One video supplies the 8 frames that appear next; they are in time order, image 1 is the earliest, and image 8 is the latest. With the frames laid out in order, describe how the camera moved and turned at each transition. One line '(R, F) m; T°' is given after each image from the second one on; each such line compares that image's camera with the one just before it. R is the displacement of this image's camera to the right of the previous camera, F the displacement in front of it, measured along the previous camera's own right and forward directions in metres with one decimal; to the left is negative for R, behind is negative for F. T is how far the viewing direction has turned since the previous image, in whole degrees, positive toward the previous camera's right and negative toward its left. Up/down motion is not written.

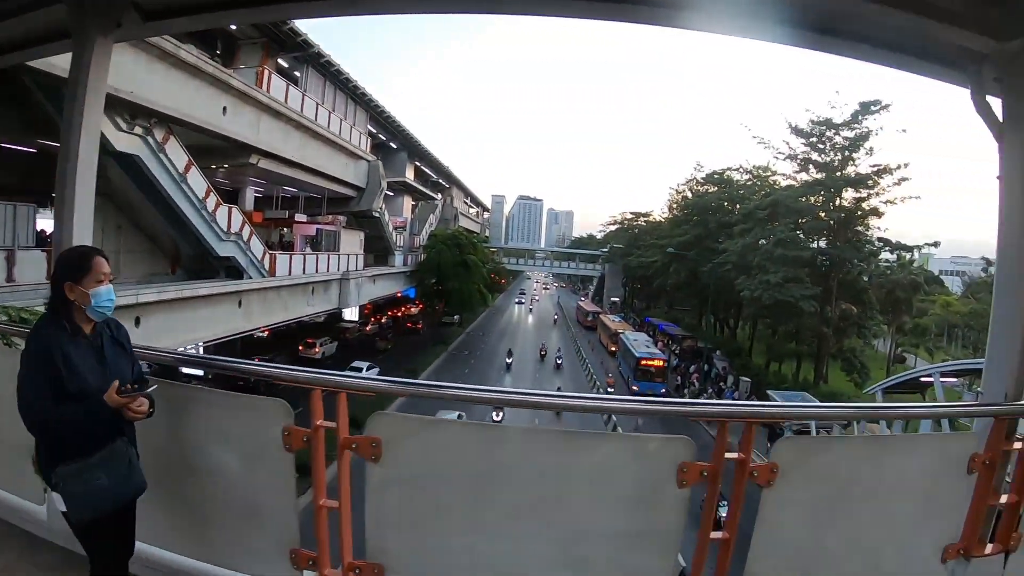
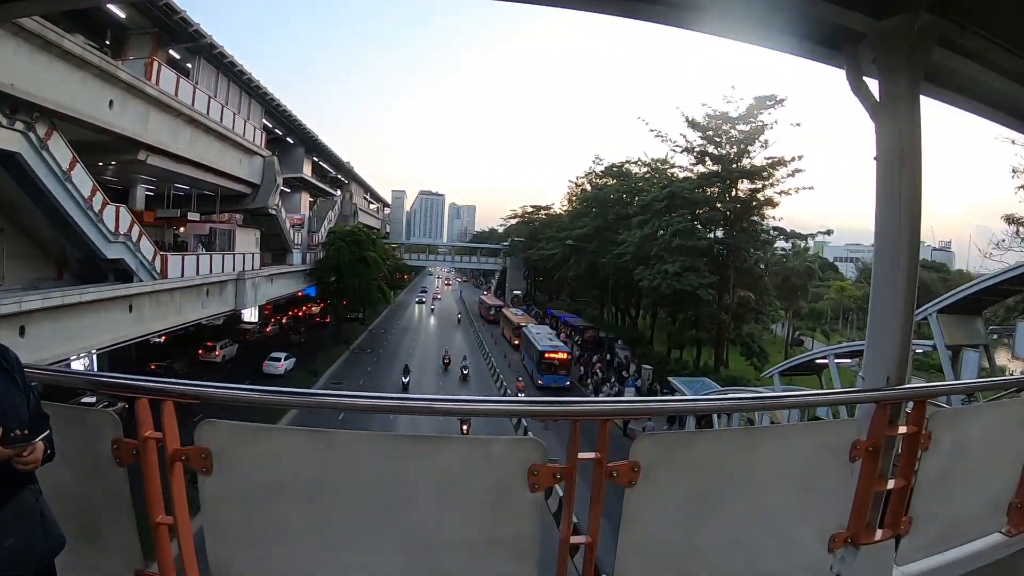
(-0.1, +0.3) m; +9°
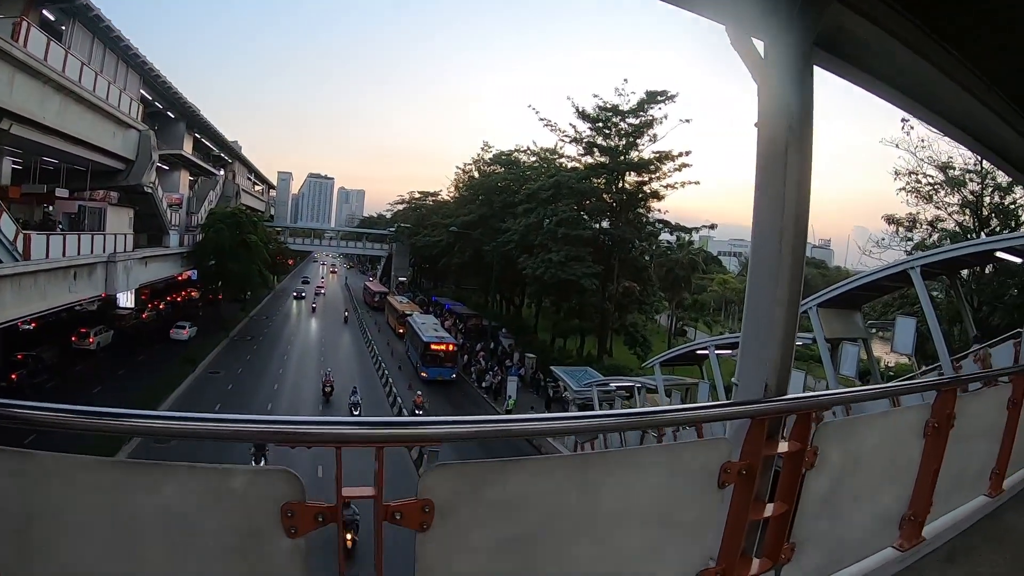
(-0.1, +0.5) m; +11°
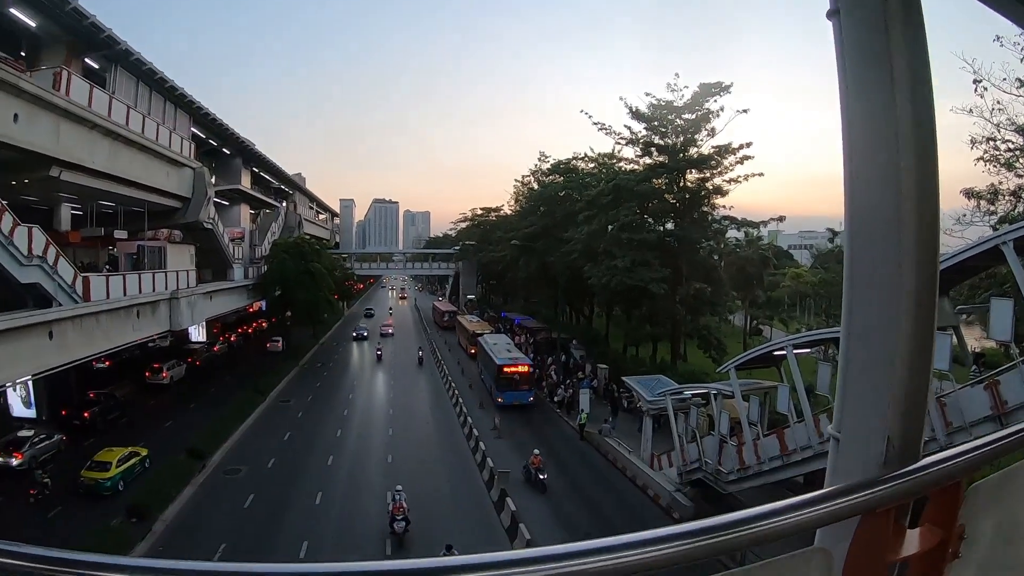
(+0.1, +0.5) m; -6°
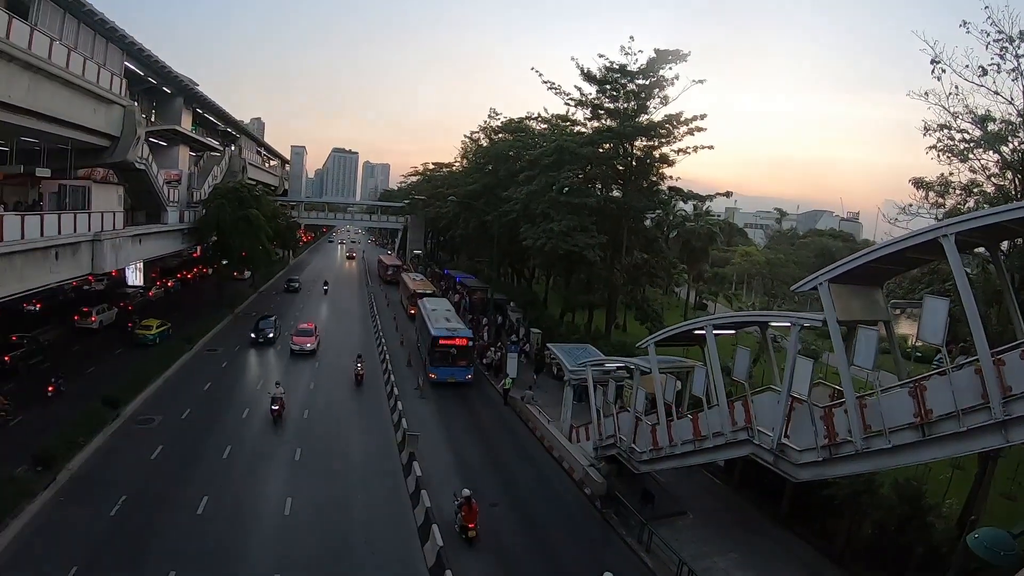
(+0.1, 0.0) m; +5°
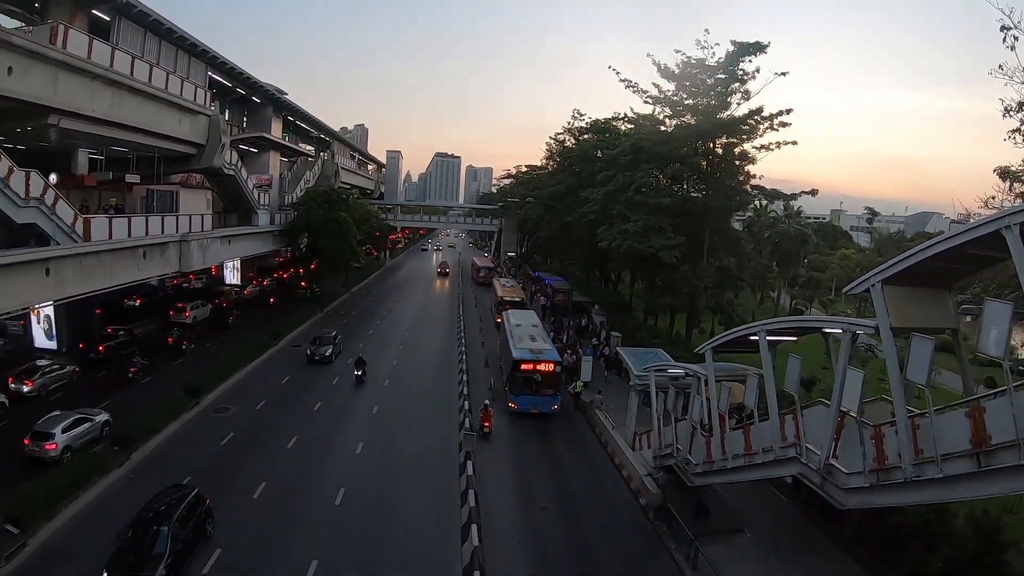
(+0.5, +0.2) m; -8°
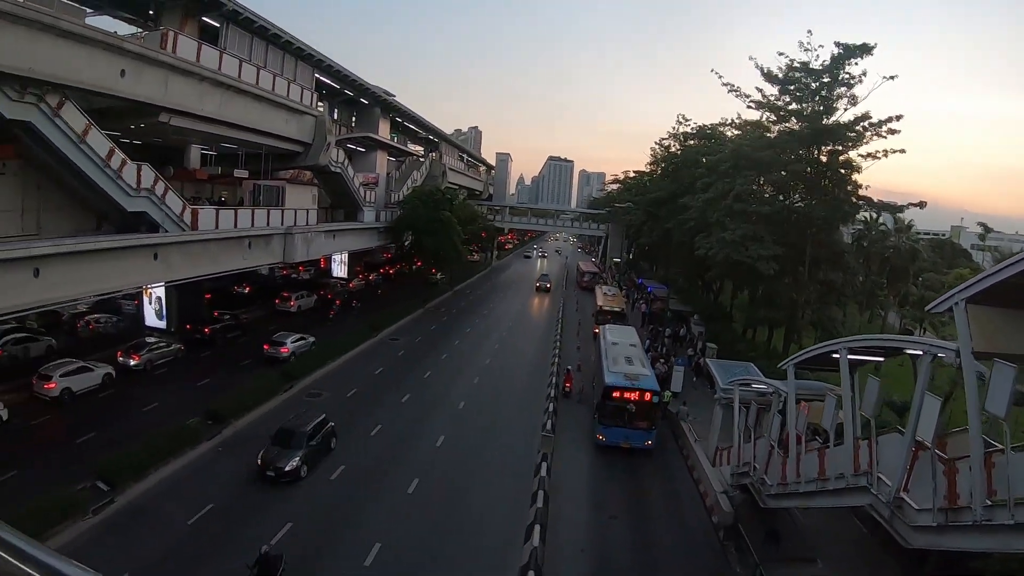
(+0.4, 0.0) m; -9°
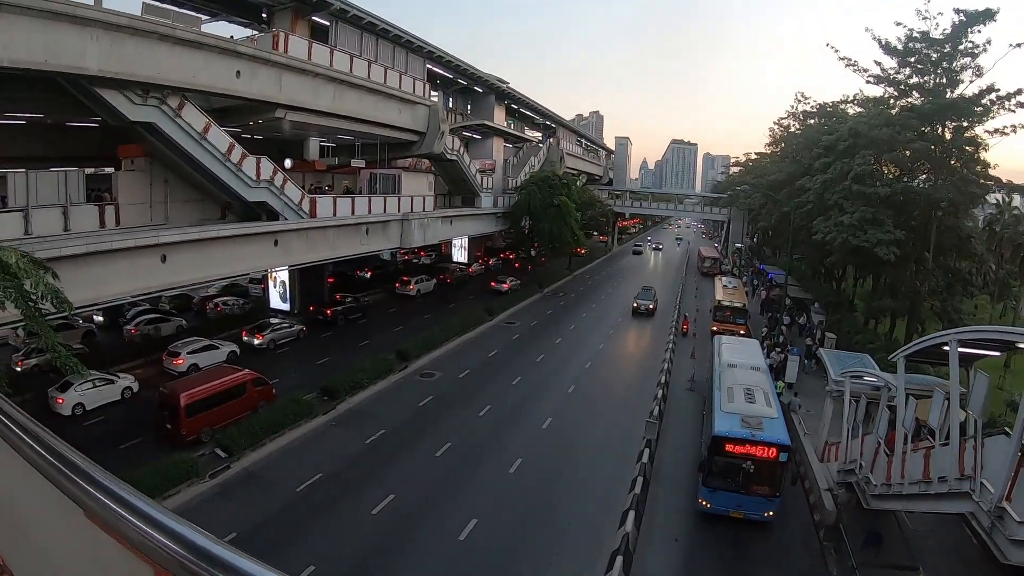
(-0.3, -0.1) m; -7°
